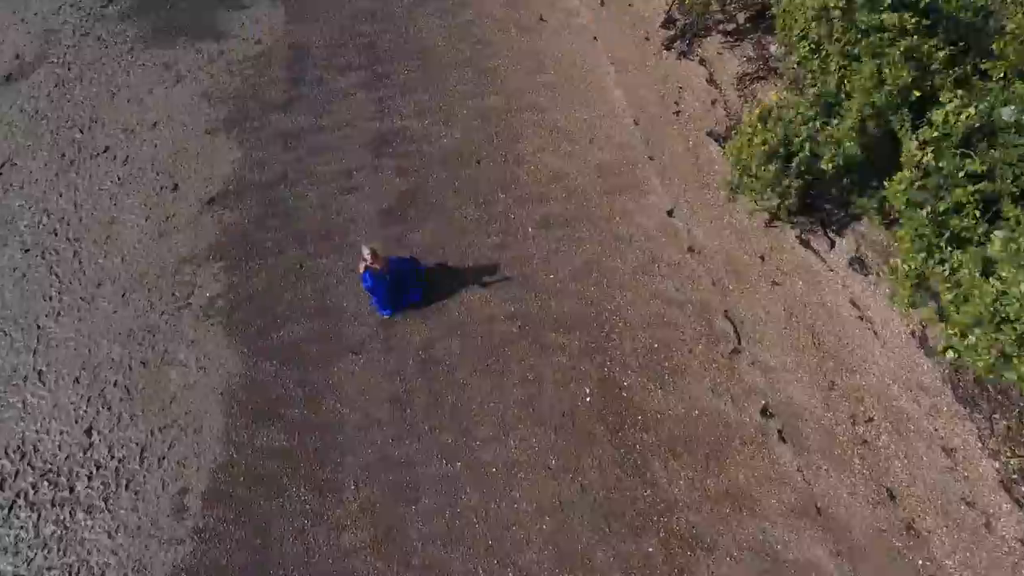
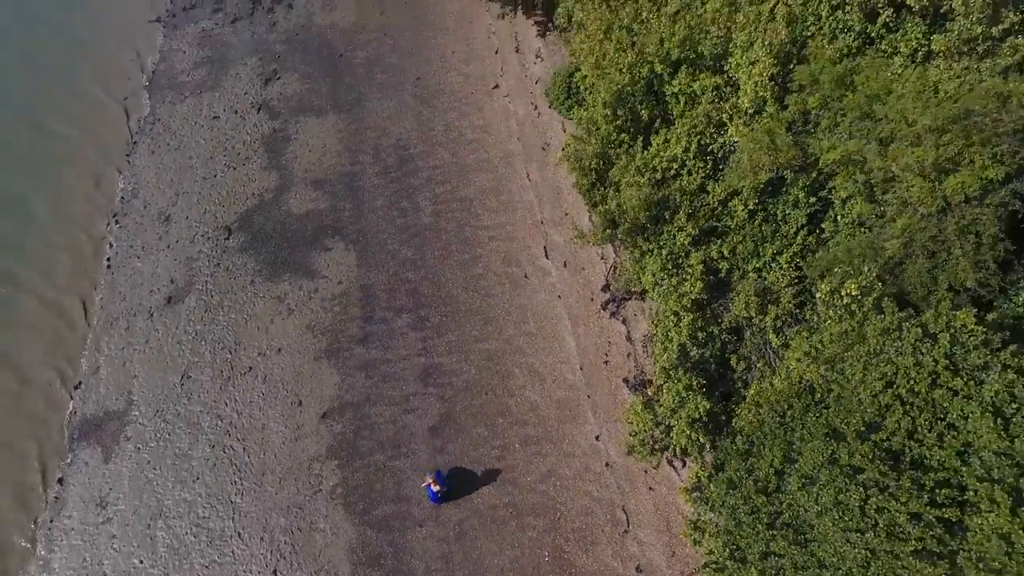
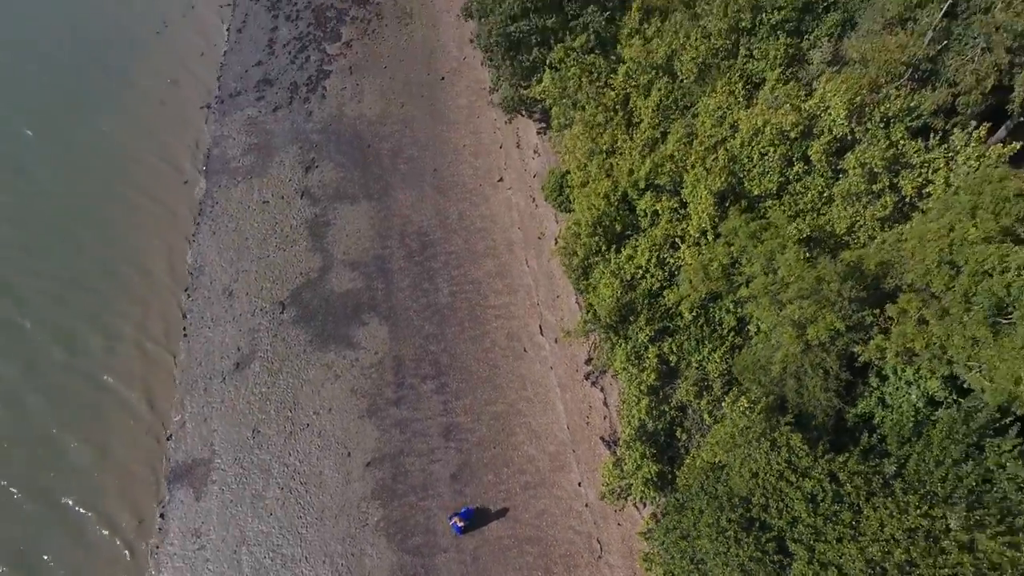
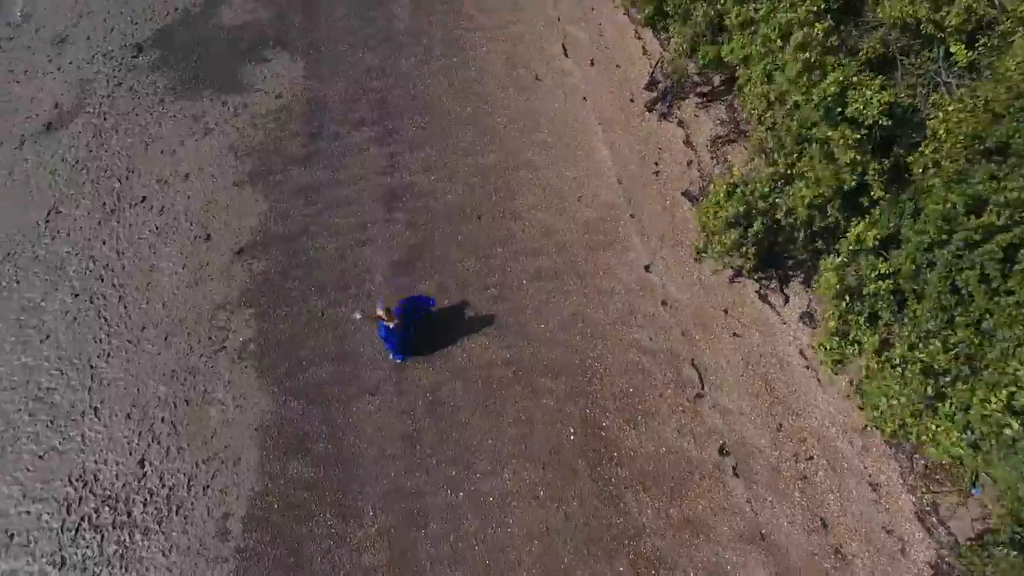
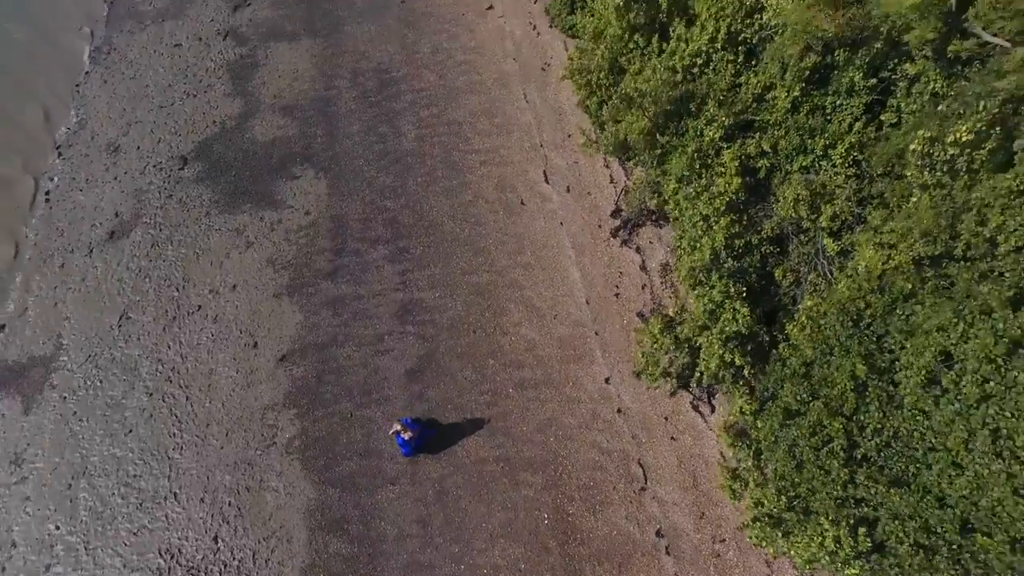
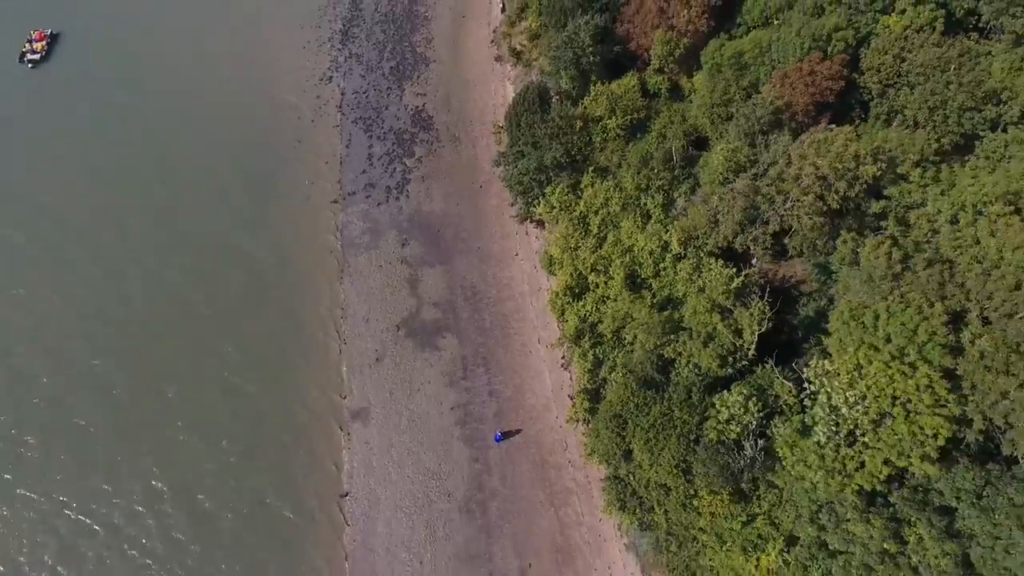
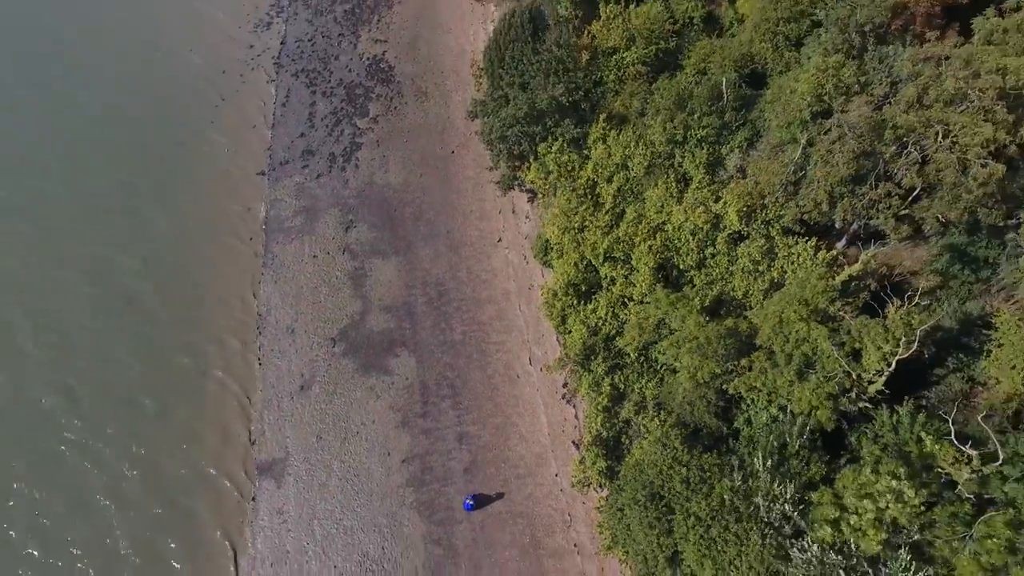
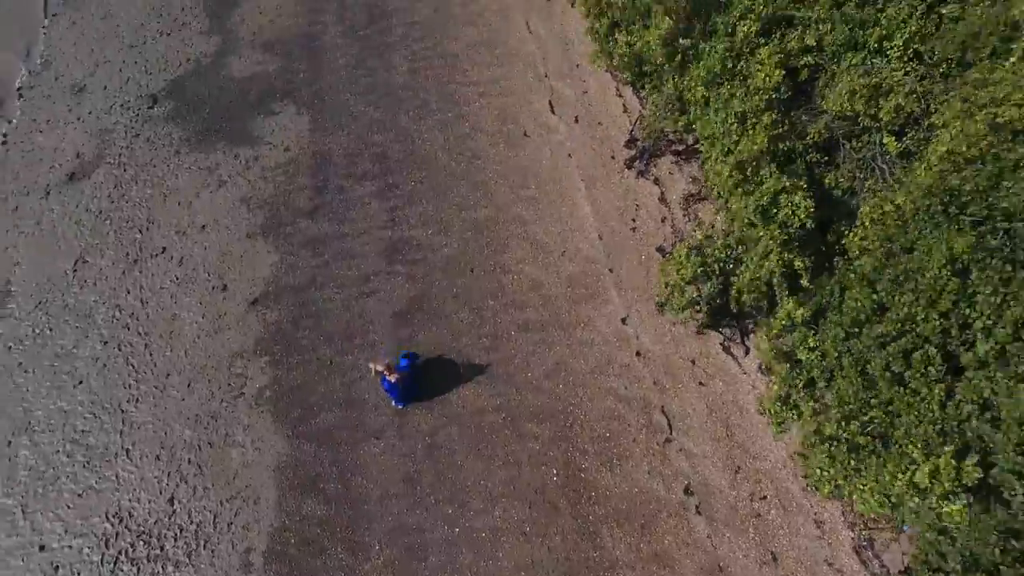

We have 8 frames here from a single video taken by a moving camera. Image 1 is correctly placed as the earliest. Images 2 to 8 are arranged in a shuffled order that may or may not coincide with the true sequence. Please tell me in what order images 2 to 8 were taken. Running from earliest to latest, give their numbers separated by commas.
4, 8, 5, 2, 3, 7, 6
